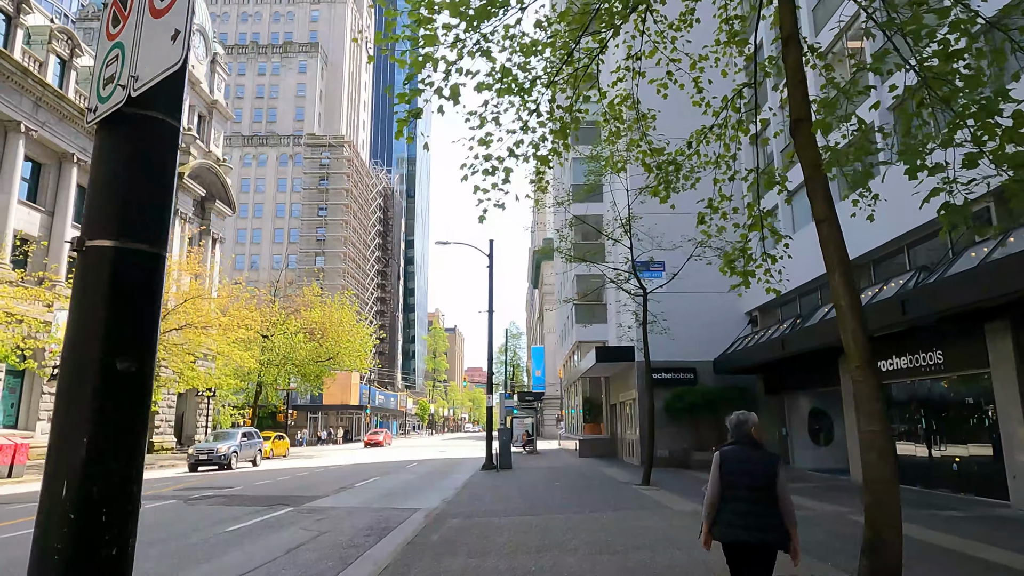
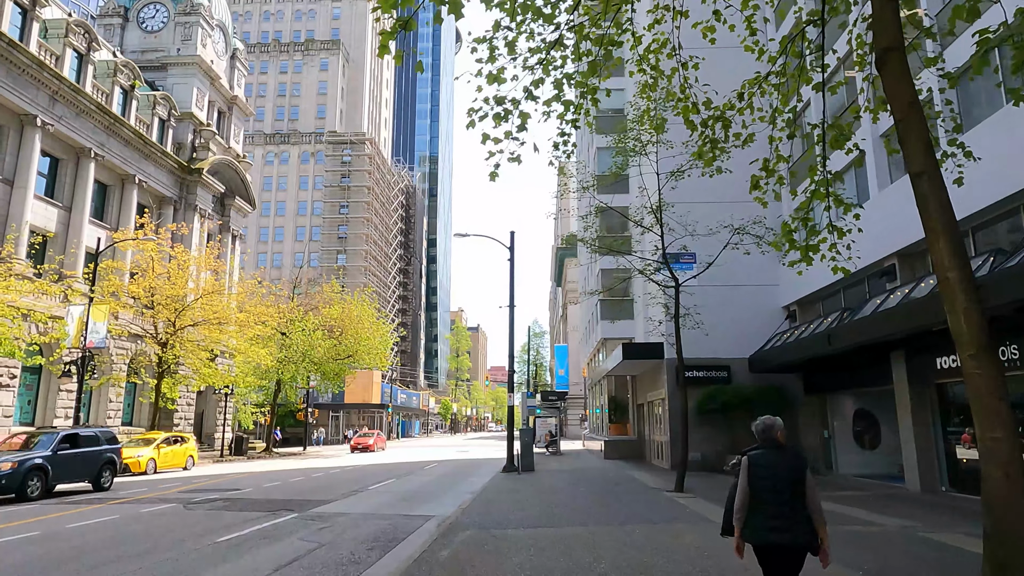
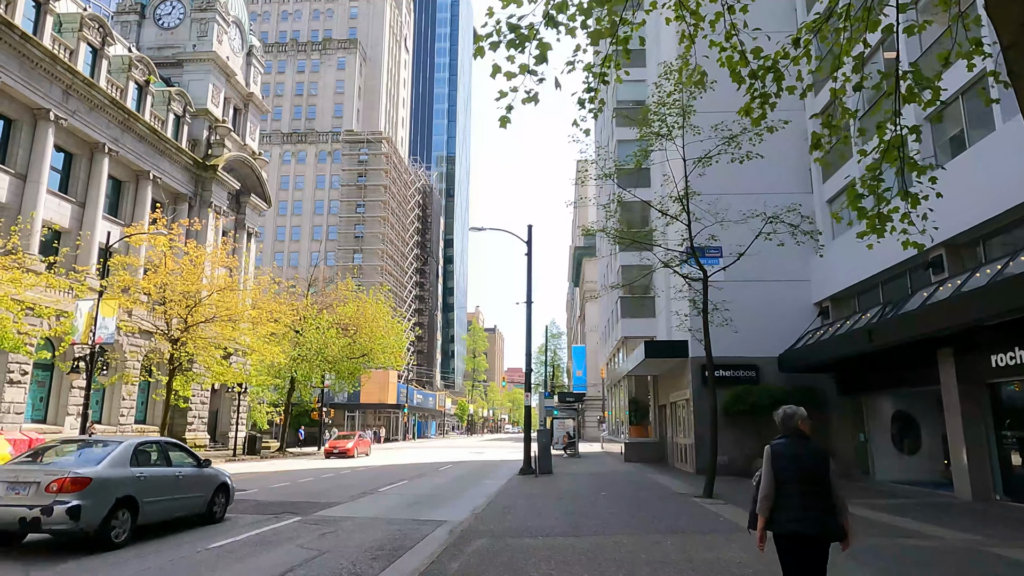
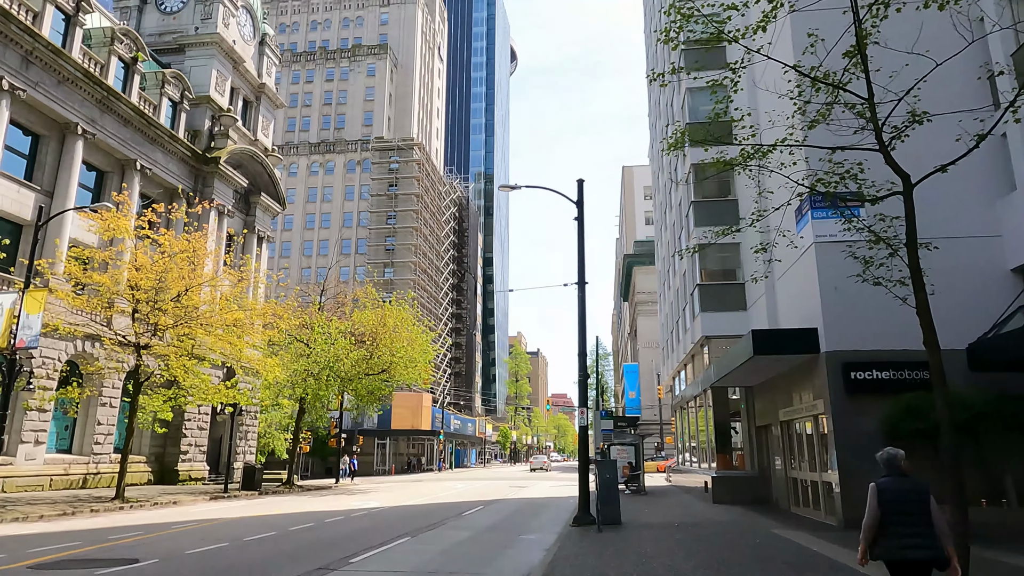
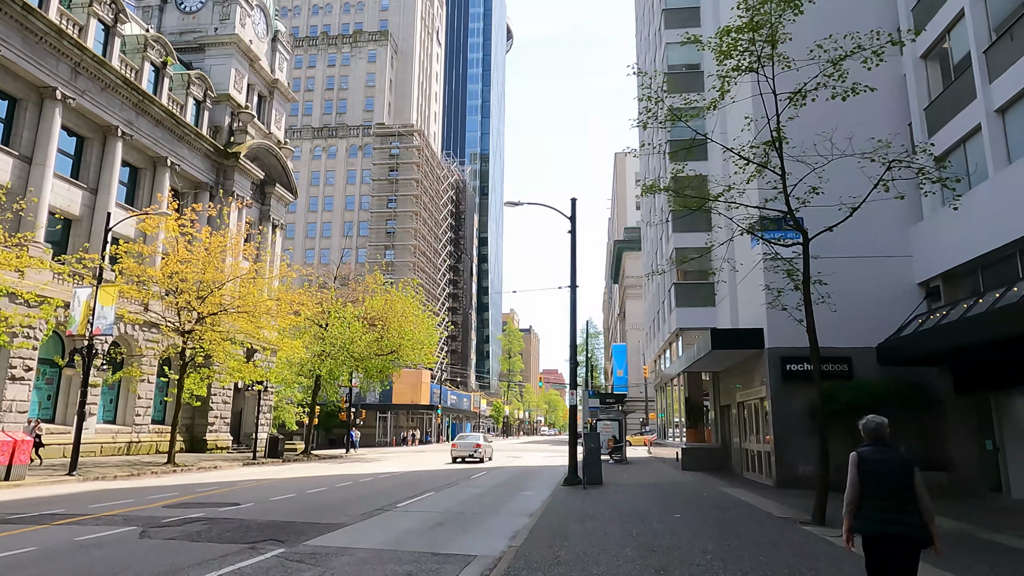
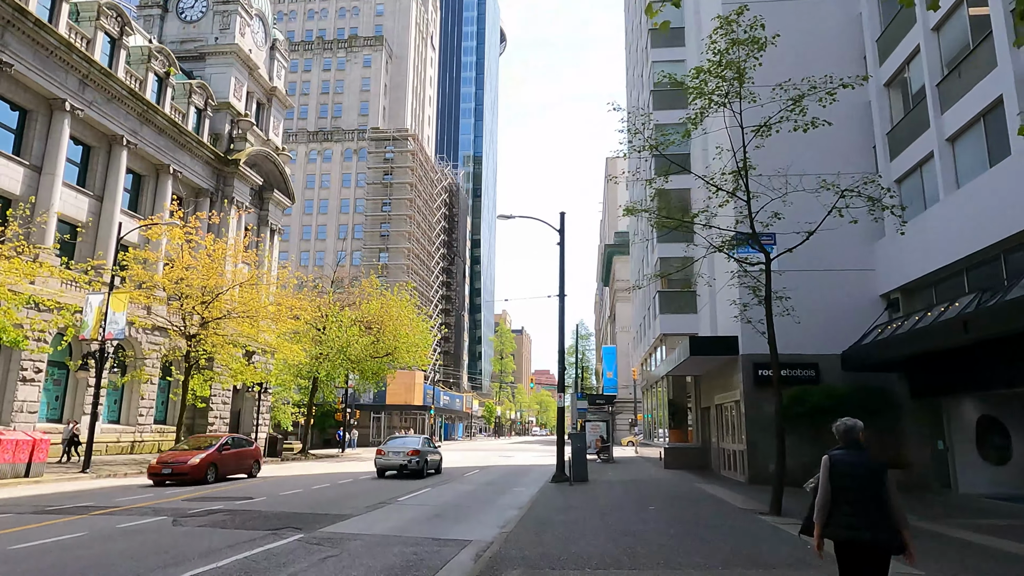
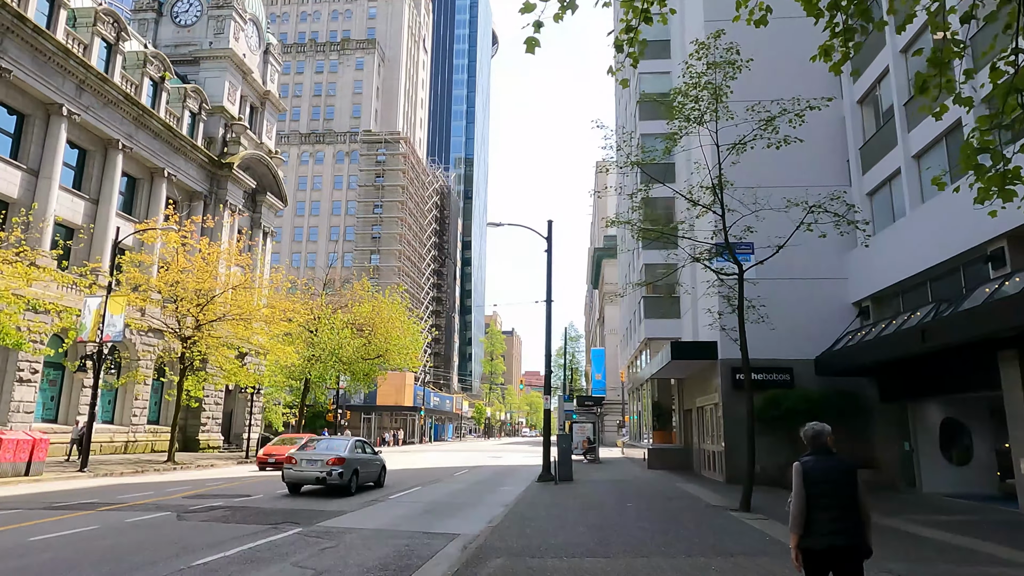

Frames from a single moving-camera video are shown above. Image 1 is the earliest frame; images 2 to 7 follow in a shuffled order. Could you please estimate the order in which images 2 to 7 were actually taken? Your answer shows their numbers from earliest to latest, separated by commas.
2, 3, 7, 6, 5, 4
